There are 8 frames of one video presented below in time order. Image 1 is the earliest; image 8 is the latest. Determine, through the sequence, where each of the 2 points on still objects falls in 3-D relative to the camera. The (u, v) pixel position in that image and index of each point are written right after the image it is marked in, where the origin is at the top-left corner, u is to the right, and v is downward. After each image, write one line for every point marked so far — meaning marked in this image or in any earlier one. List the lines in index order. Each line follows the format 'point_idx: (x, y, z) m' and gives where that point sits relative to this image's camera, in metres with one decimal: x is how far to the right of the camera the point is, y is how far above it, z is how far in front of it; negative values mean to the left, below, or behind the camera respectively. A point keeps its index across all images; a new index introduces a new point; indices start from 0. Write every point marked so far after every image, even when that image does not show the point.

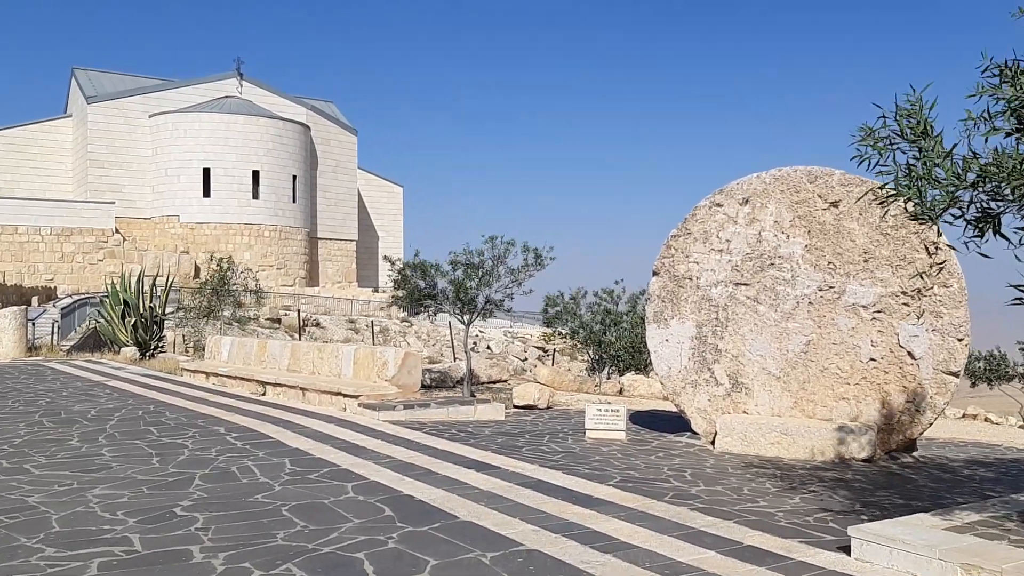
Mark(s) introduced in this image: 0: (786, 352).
0: (+2.9, -0.7, +8.7) m
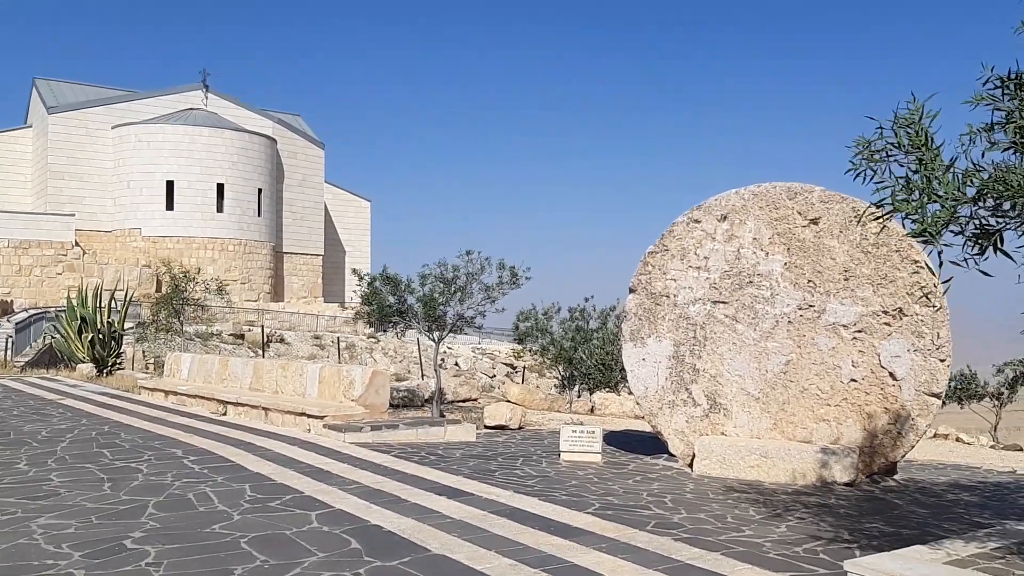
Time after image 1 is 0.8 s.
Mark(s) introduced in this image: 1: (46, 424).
0: (+2.6, -0.9, +8.6) m
1: (-5.3, -1.6, +9.4) m
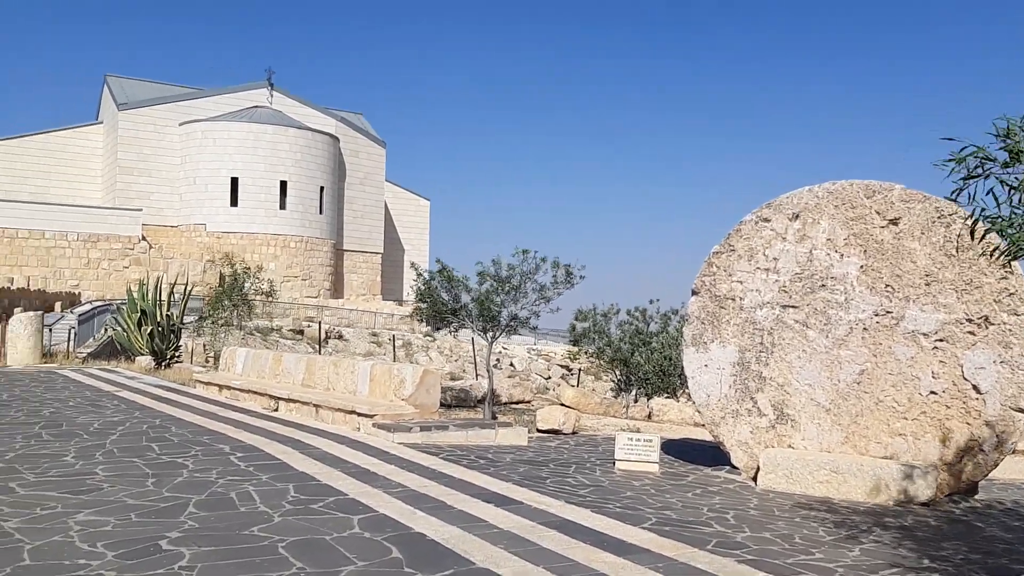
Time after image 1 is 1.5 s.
0: (+3.1, -0.9, +8.0) m
1: (-4.7, -1.5, +9.5) m
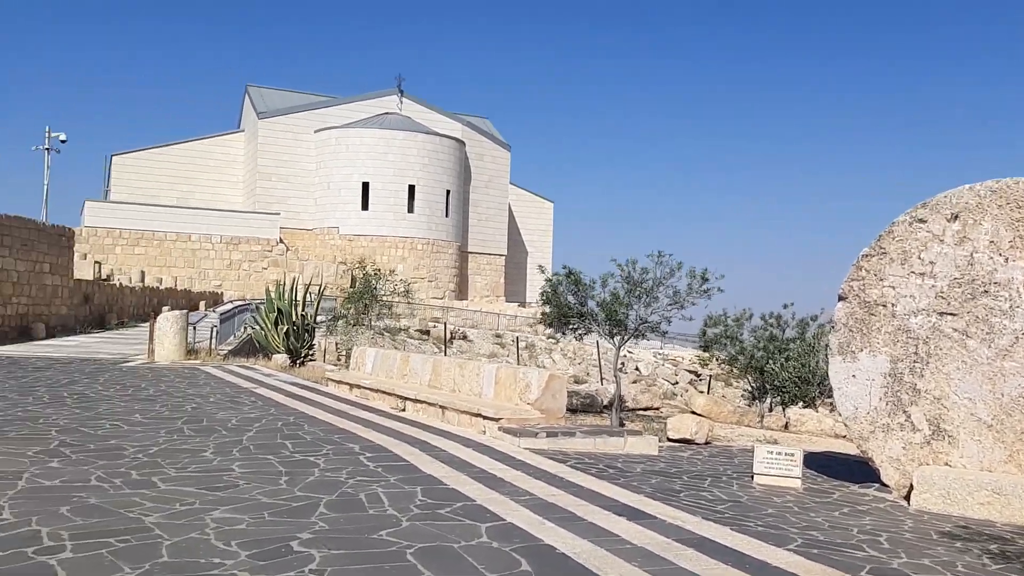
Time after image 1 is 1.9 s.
0: (+4.3, -0.9, +7.2) m
1: (-3.2, -1.5, +9.8) m
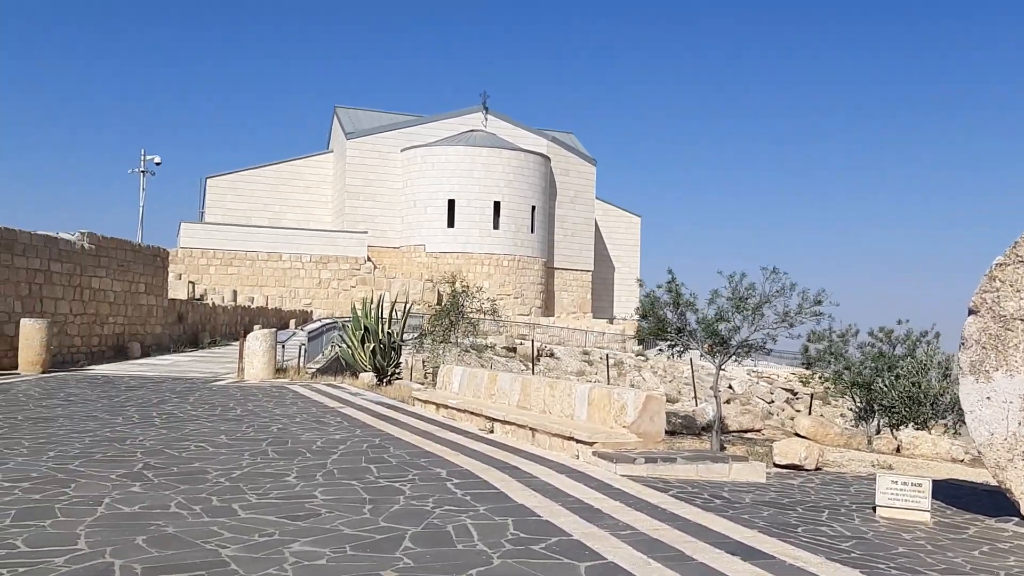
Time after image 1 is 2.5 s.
0: (+5.1, -1.0, +6.3) m
1: (-2.2, -1.7, +9.6) m
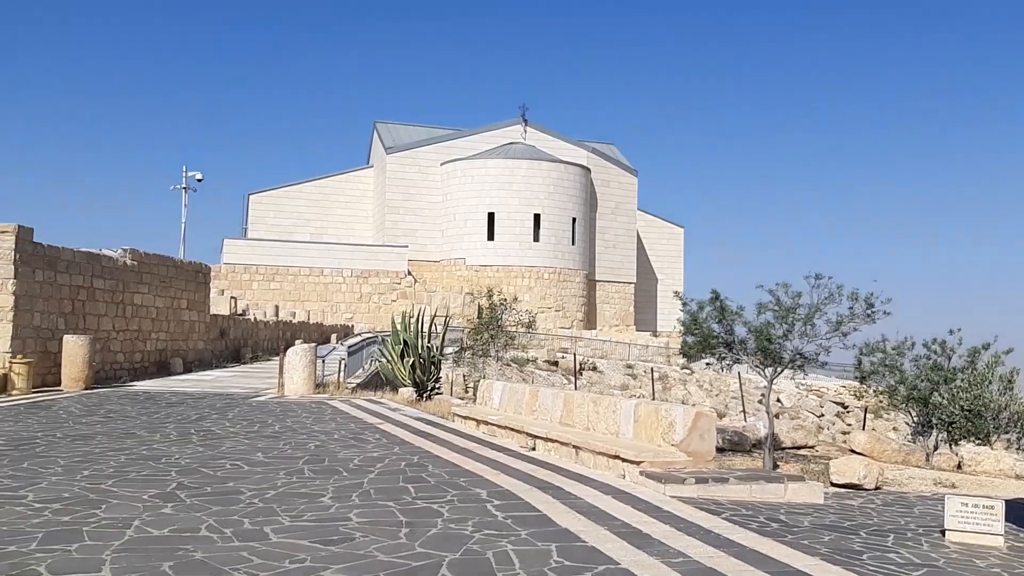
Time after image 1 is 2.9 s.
0: (+5.4, -1.1, +5.7) m
1: (-1.7, -1.8, +9.3) m
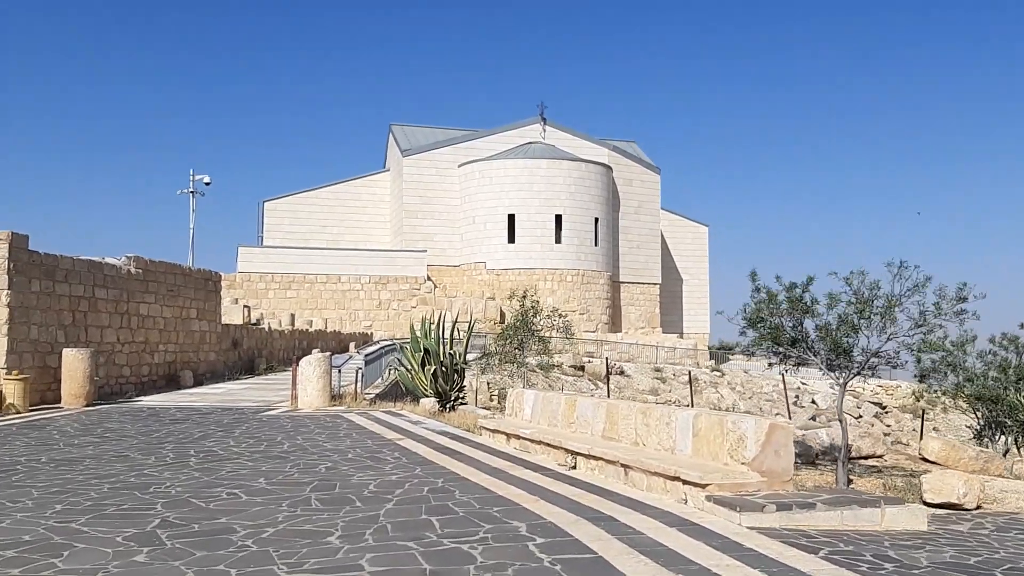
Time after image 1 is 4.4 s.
0: (+5.6, -0.9, +4.4) m
1: (-1.3, -1.8, +8.2) m
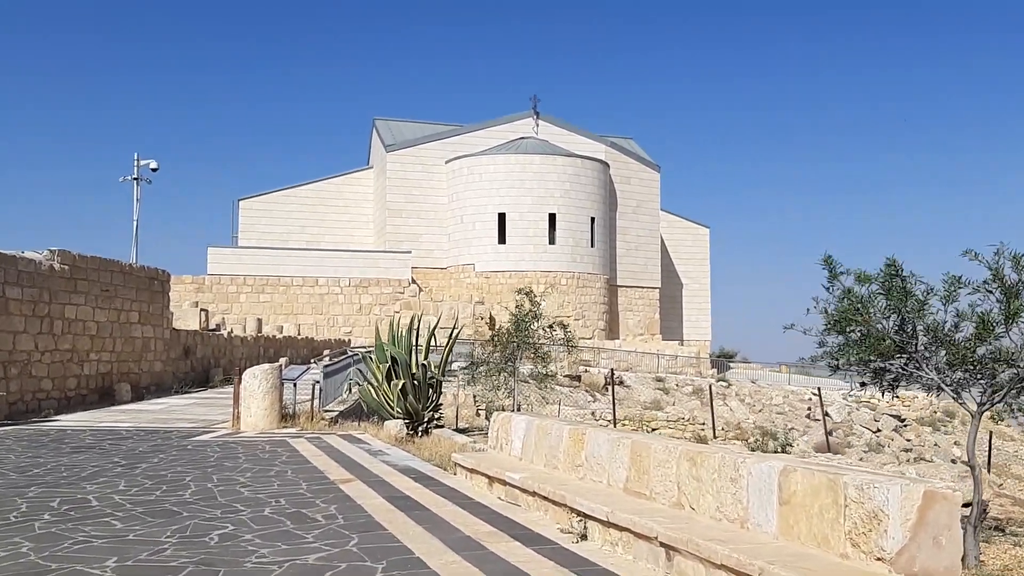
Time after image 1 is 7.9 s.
0: (+5.5, -0.7, +1.7) m
1: (-1.4, -1.7, +5.5) m
